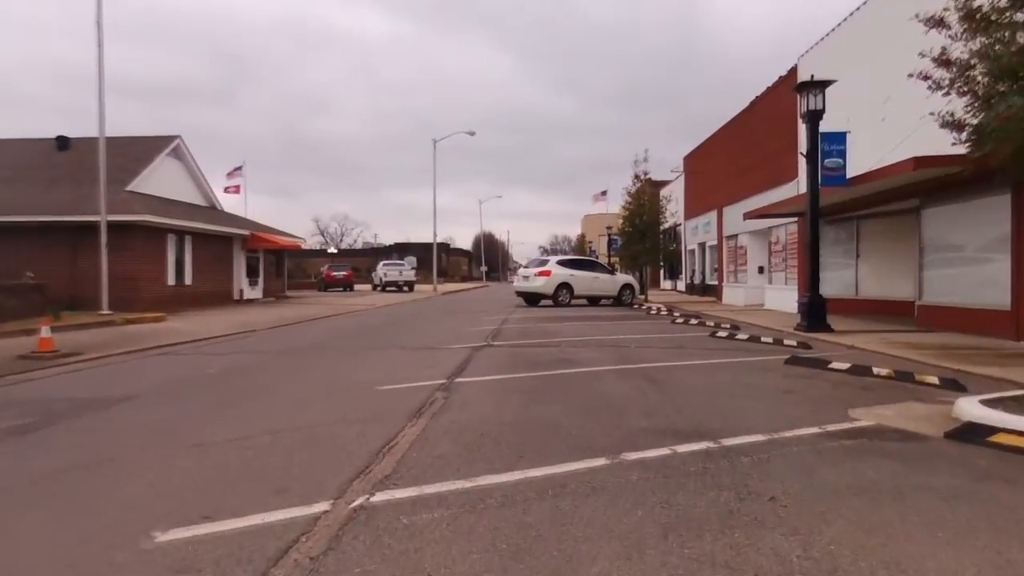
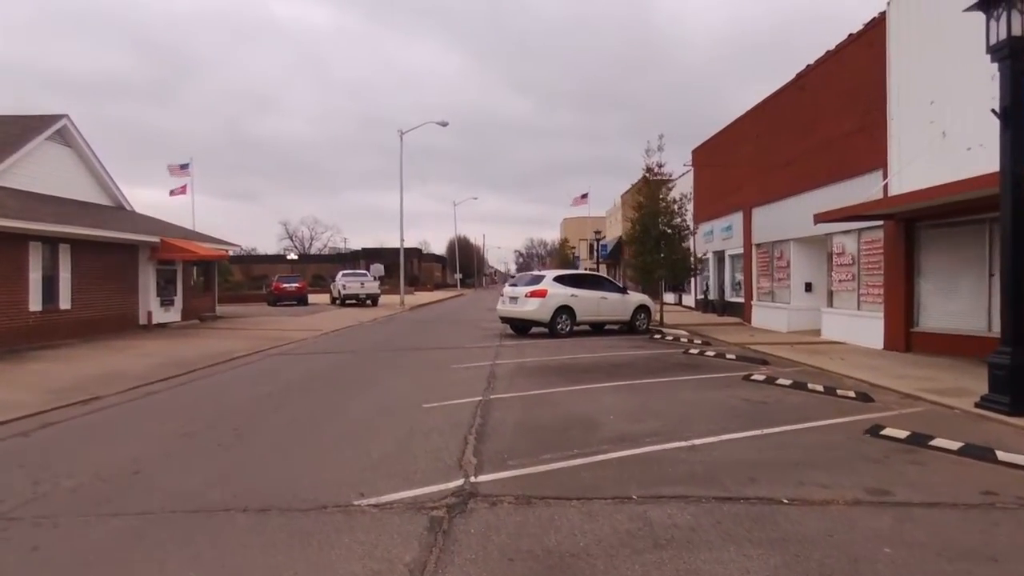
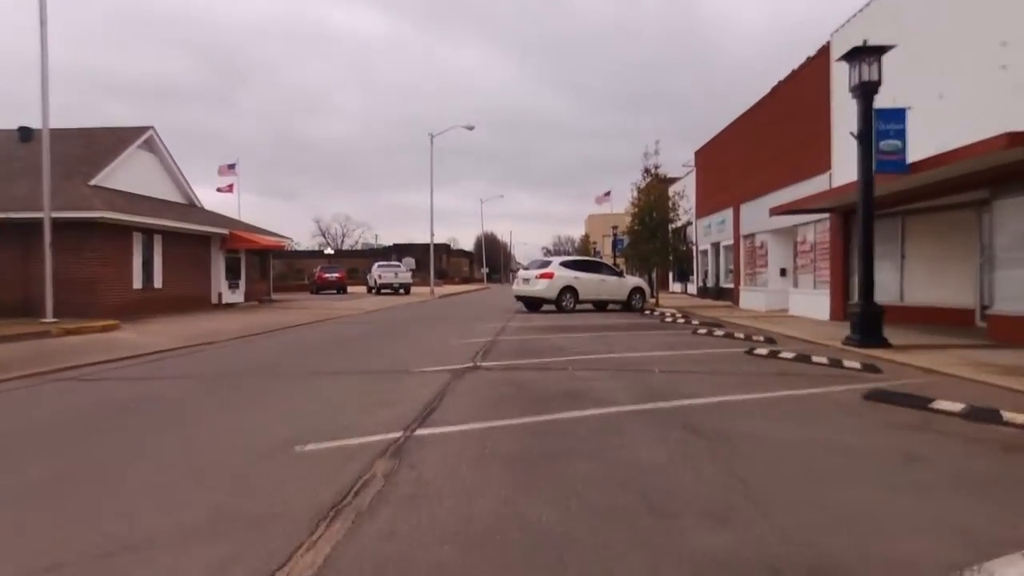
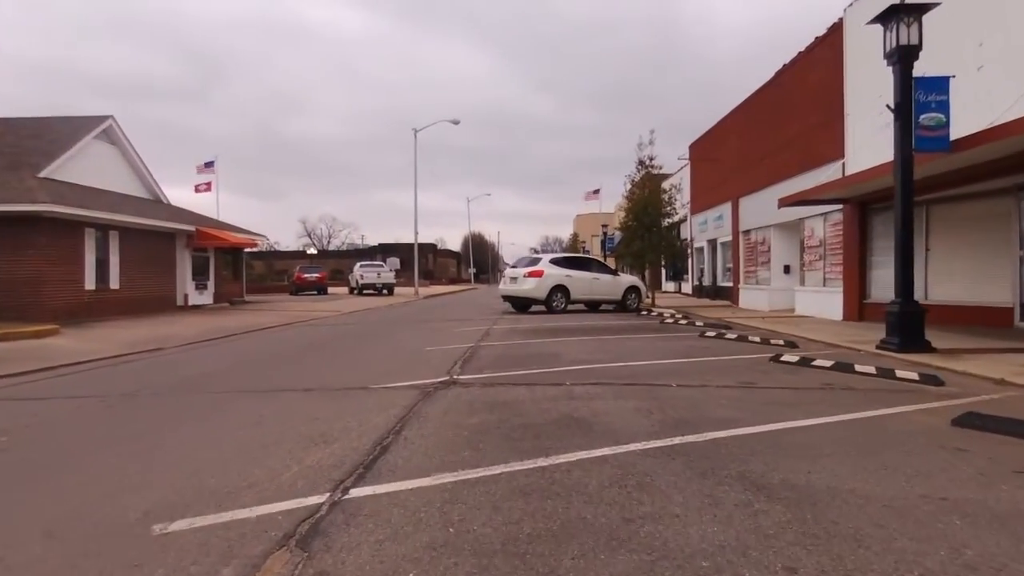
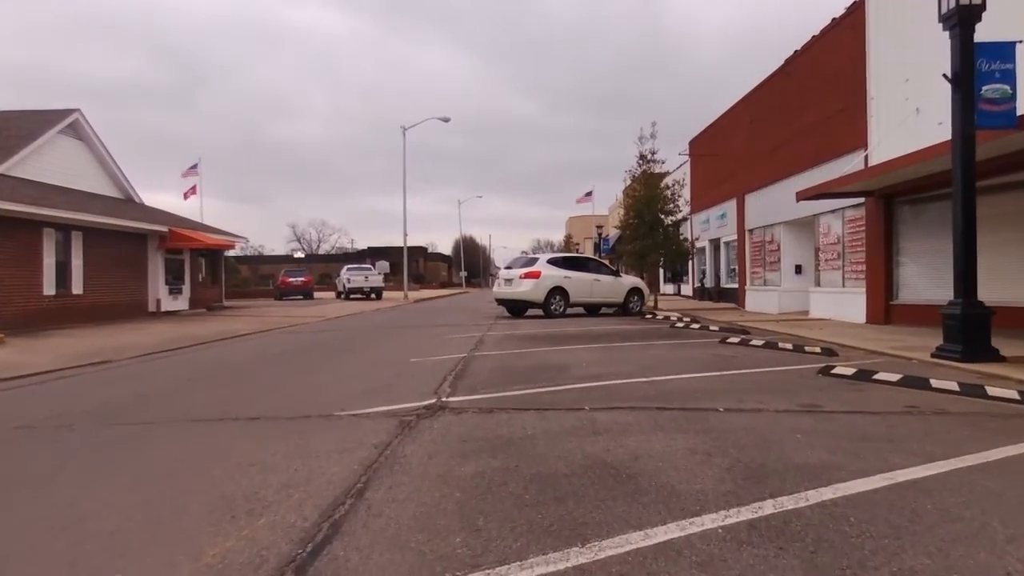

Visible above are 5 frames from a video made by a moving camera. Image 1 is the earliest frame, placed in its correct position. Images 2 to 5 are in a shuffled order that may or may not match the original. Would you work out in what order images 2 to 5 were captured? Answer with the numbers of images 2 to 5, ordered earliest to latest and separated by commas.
3, 4, 5, 2
